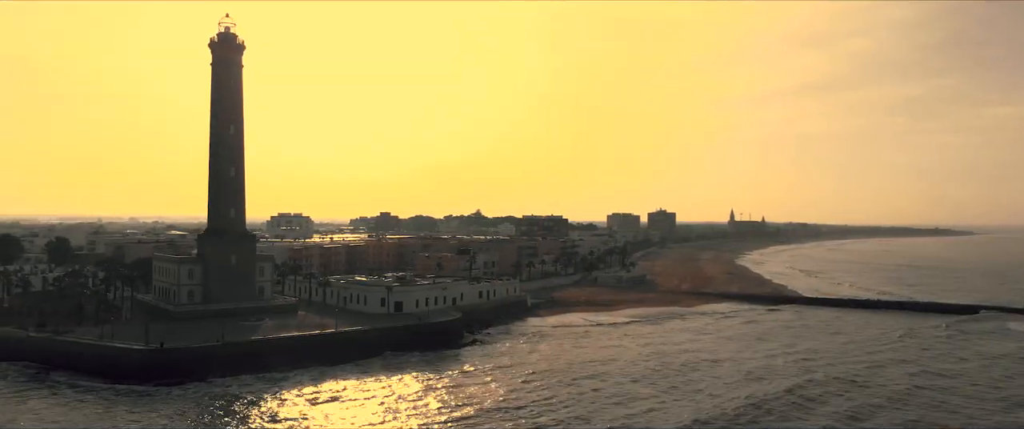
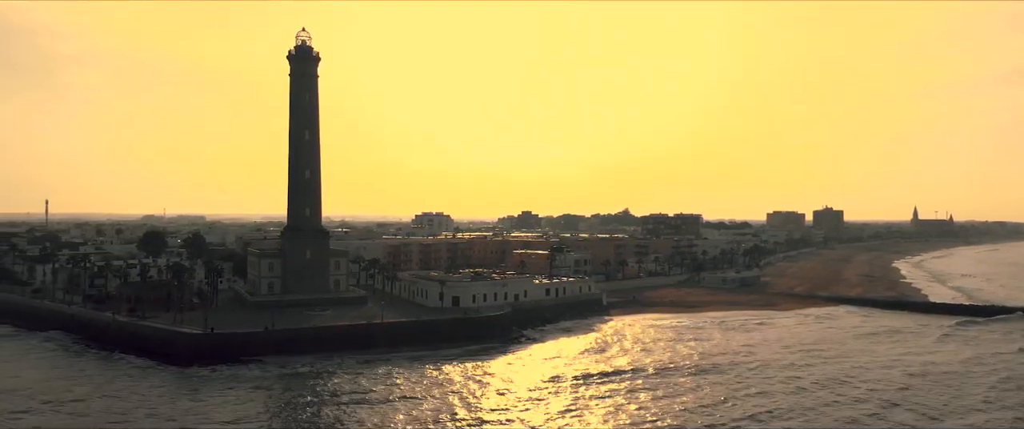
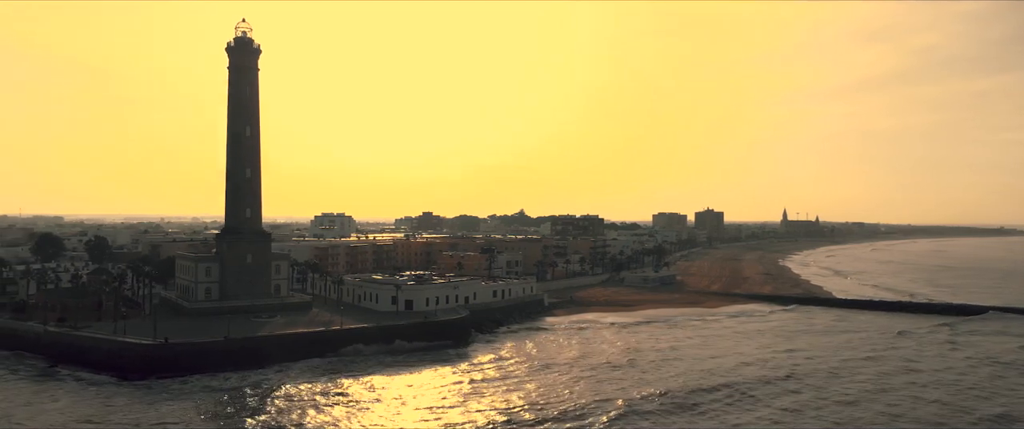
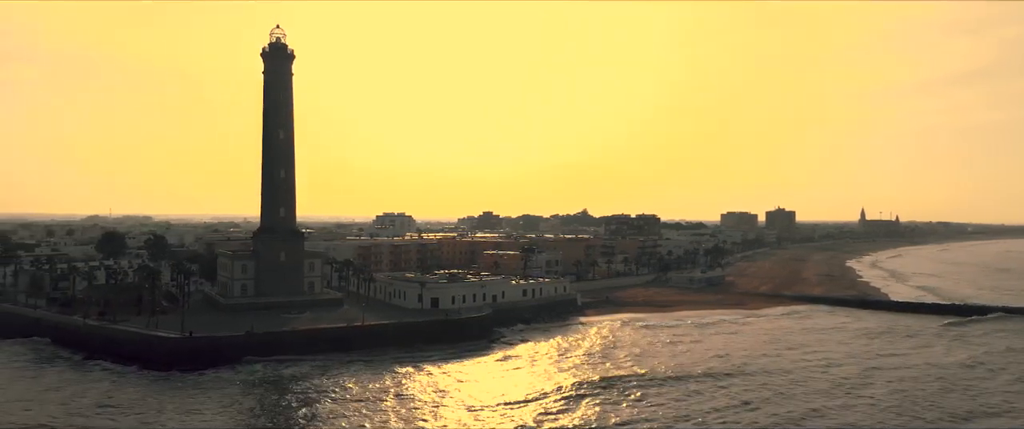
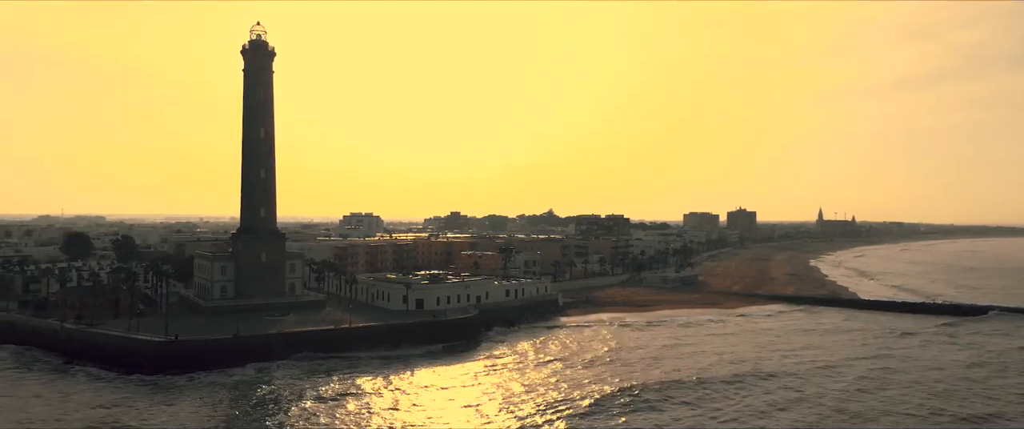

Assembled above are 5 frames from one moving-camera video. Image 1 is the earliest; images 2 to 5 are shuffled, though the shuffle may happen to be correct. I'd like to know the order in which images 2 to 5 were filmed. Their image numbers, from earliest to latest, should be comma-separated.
3, 5, 4, 2
